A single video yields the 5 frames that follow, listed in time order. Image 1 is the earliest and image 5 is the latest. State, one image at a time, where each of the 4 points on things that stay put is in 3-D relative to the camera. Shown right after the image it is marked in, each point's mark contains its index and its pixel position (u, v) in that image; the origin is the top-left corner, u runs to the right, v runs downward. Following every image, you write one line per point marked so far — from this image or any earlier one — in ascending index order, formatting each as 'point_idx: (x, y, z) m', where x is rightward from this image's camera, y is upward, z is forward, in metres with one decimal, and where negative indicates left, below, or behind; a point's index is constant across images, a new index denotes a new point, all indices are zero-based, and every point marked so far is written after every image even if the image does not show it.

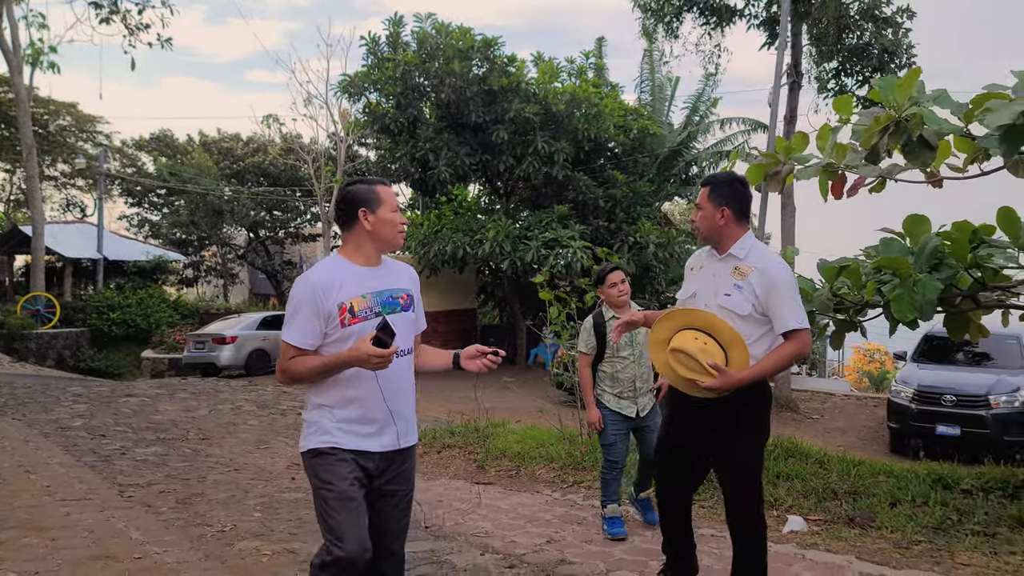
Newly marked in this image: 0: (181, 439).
0: (-3.6, -1.7, +8.1) m
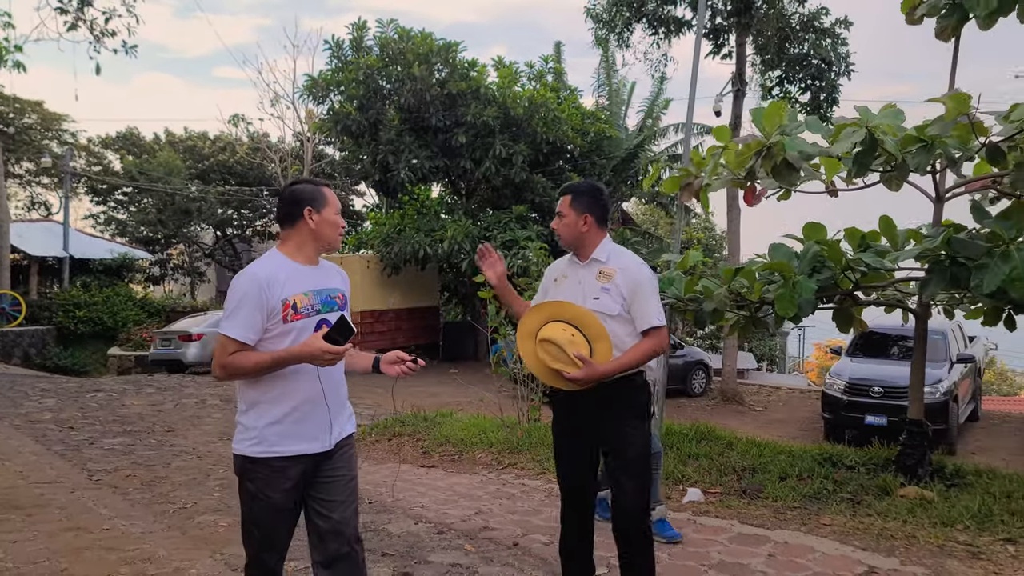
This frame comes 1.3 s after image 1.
0: (-4.2, -1.7, +8.6) m
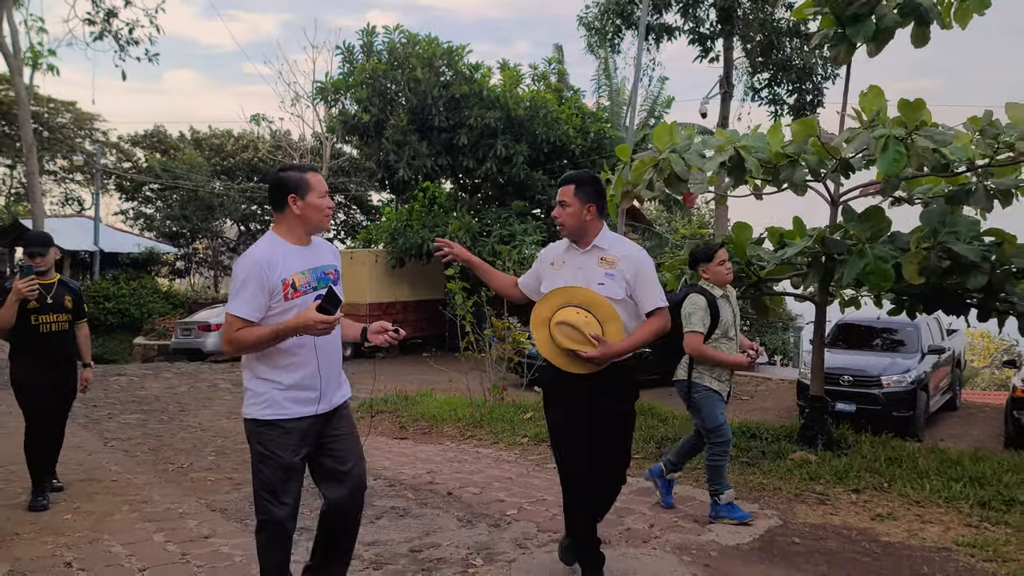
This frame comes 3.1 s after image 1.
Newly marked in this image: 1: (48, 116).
0: (-4.5, -1.5, +9.6) m
1: (-10.7, +3.9, +17.1) m
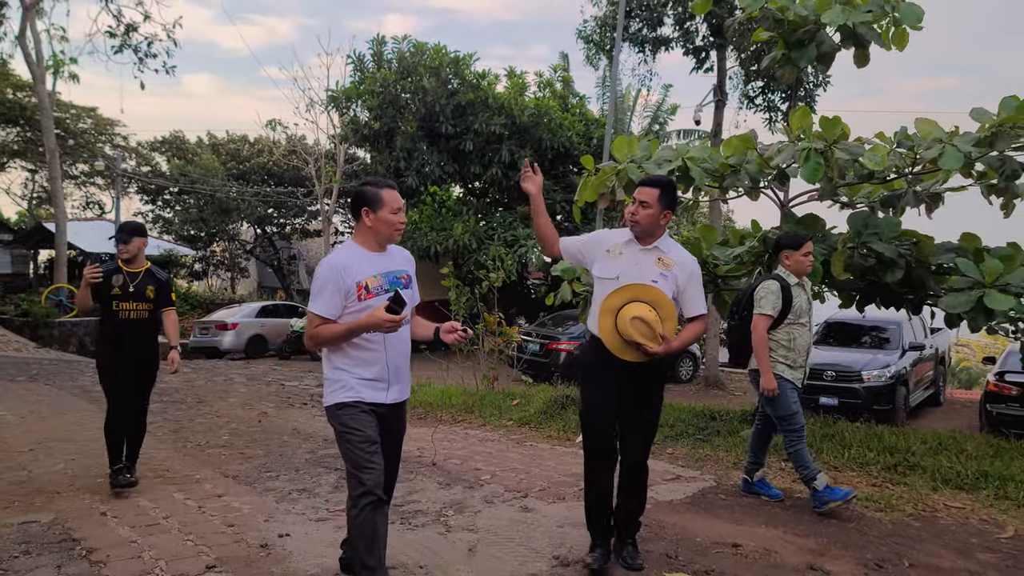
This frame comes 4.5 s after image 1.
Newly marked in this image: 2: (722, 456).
0: (-4.7, -1.5, +10.5) m
1: (-10.7, +4.0, +18.1) m
2: (+1.7, -1.4, +6.2) m
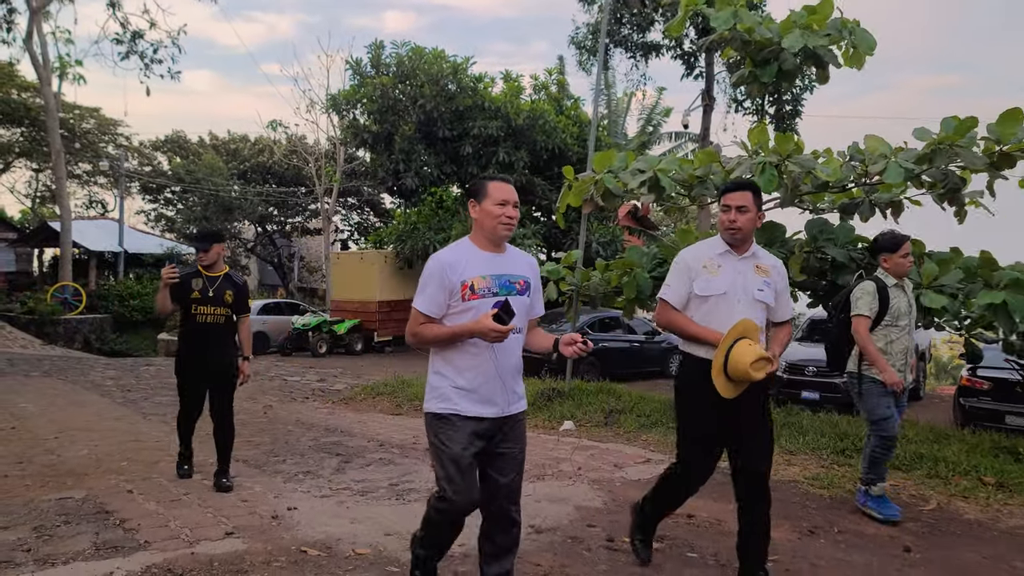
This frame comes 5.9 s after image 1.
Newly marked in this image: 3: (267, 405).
0: (-4.8, -1.5, +11.0) m
1: (-10.8, +4.0, +18.6) m
2: (+1.6, -1.4, +6.8) m
3: (-3.3, -1.6, +10.0) m
